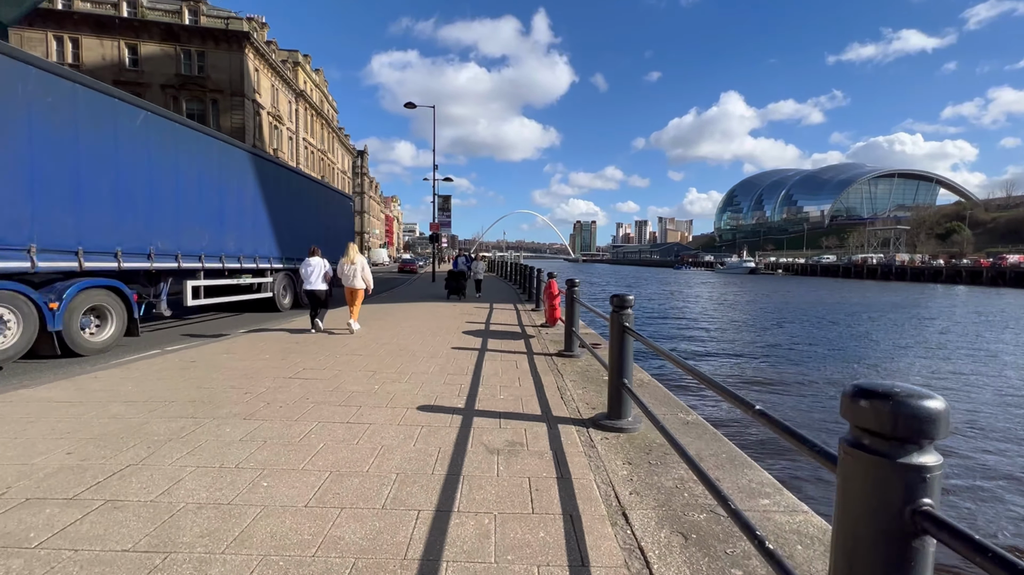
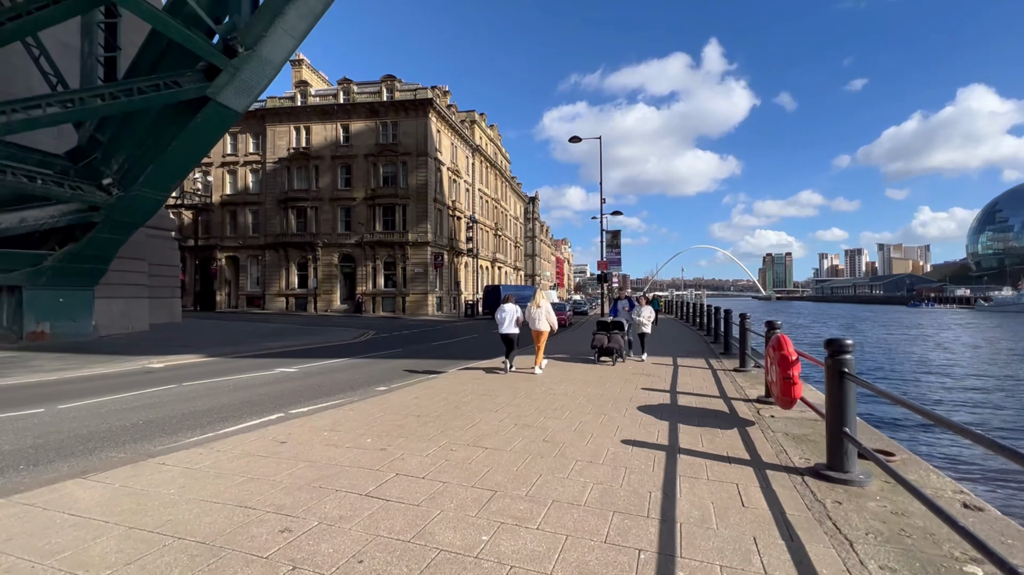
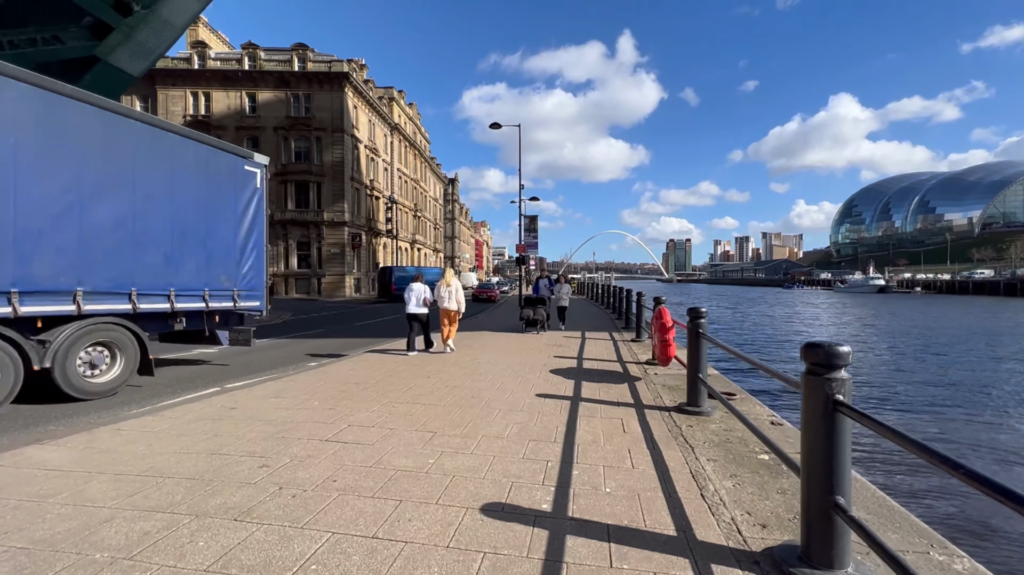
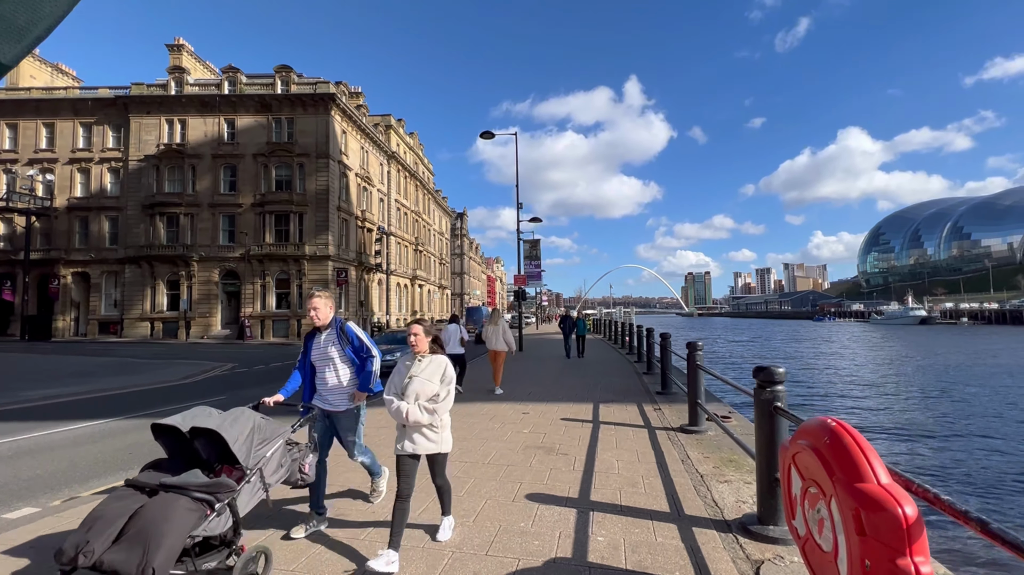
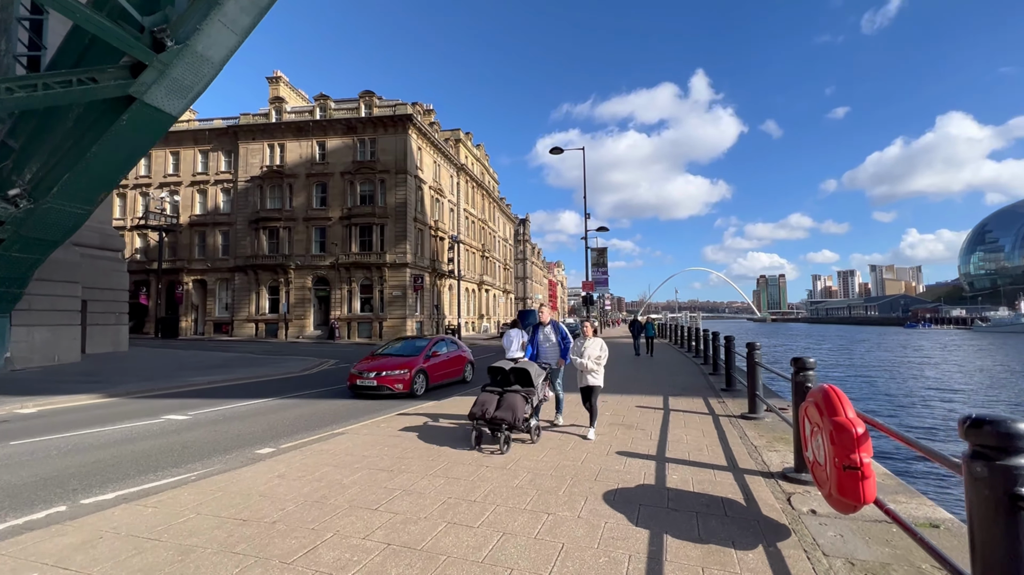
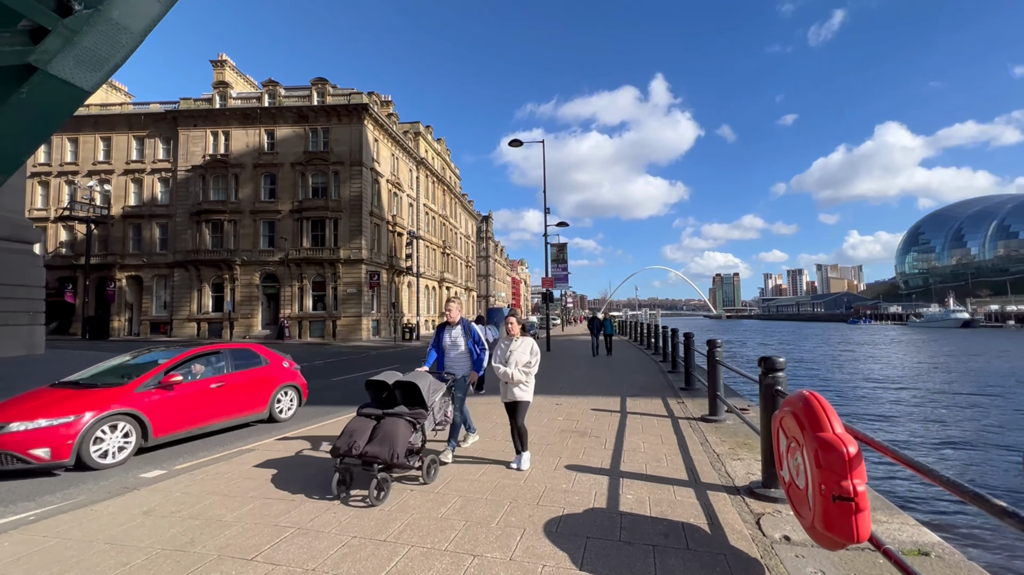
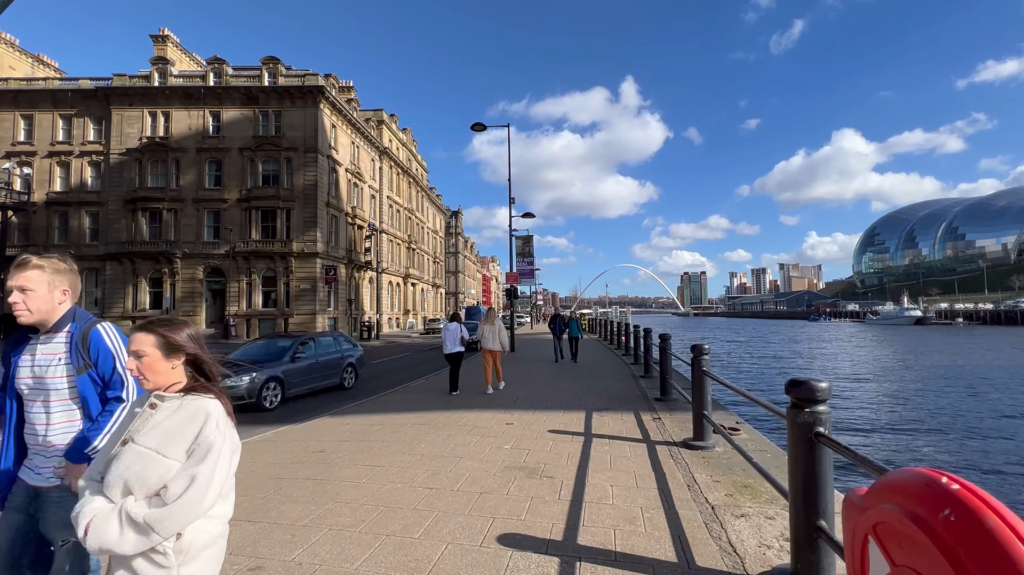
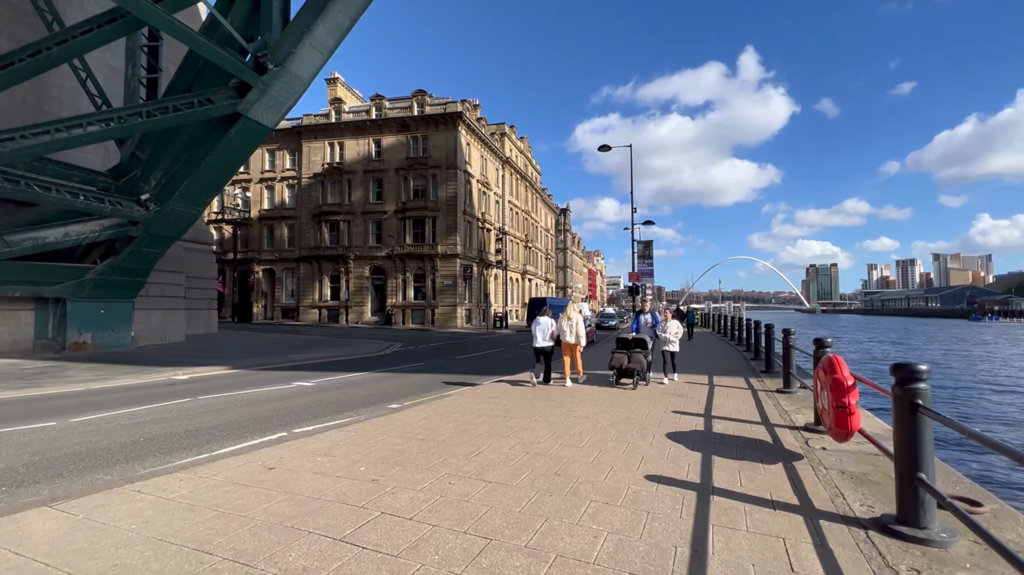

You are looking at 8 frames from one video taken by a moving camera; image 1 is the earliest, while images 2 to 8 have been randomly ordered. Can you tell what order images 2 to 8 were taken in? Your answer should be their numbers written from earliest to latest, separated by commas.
3, 2, 8, 5, 6, 4, 7
